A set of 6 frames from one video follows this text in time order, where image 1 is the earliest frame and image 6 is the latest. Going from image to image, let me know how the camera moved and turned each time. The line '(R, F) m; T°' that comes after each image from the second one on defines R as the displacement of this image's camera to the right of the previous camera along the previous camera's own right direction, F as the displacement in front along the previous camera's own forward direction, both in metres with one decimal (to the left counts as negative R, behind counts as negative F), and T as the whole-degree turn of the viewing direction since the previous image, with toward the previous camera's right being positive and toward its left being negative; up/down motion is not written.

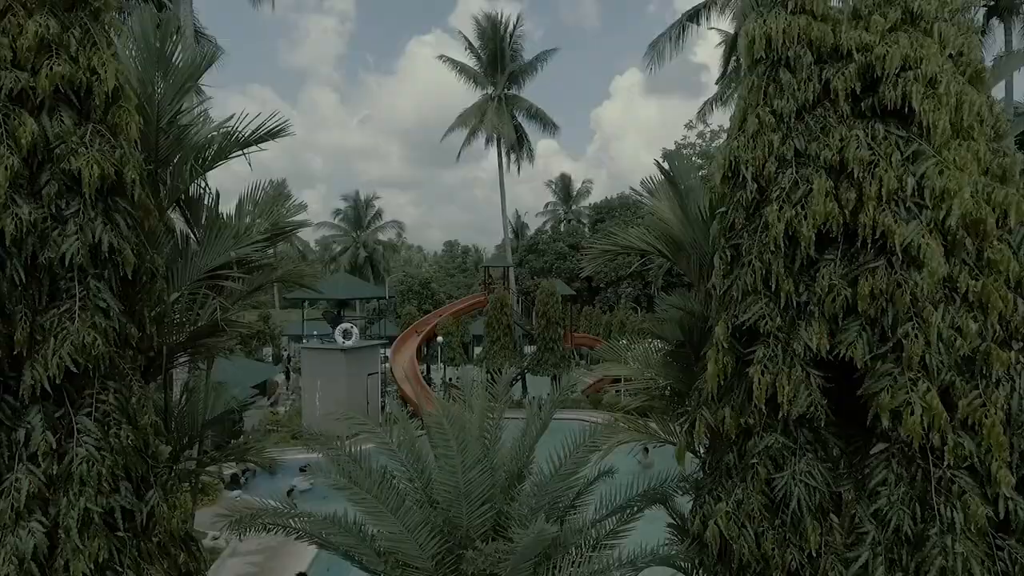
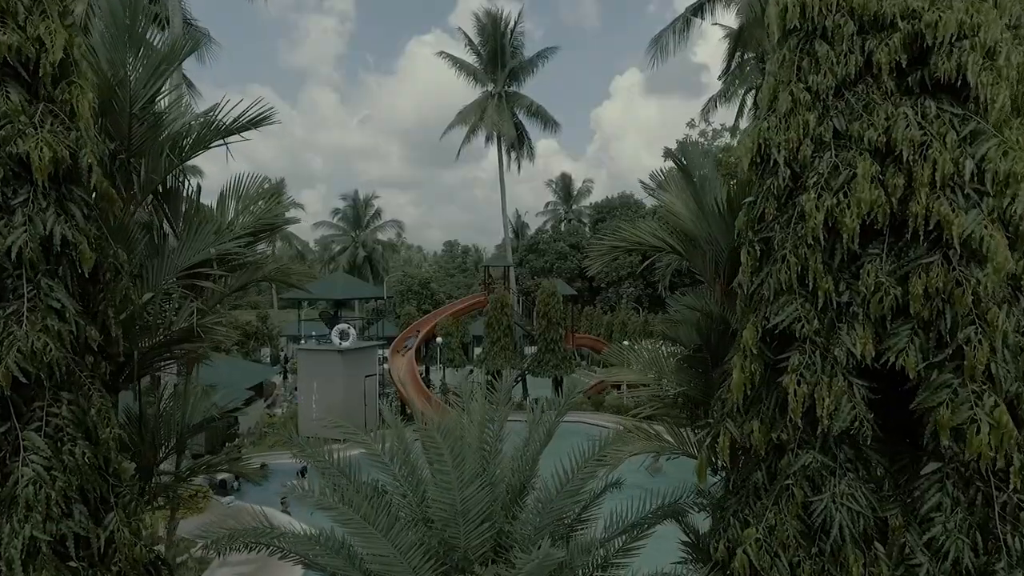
(0.0, +0.3) m; 0°
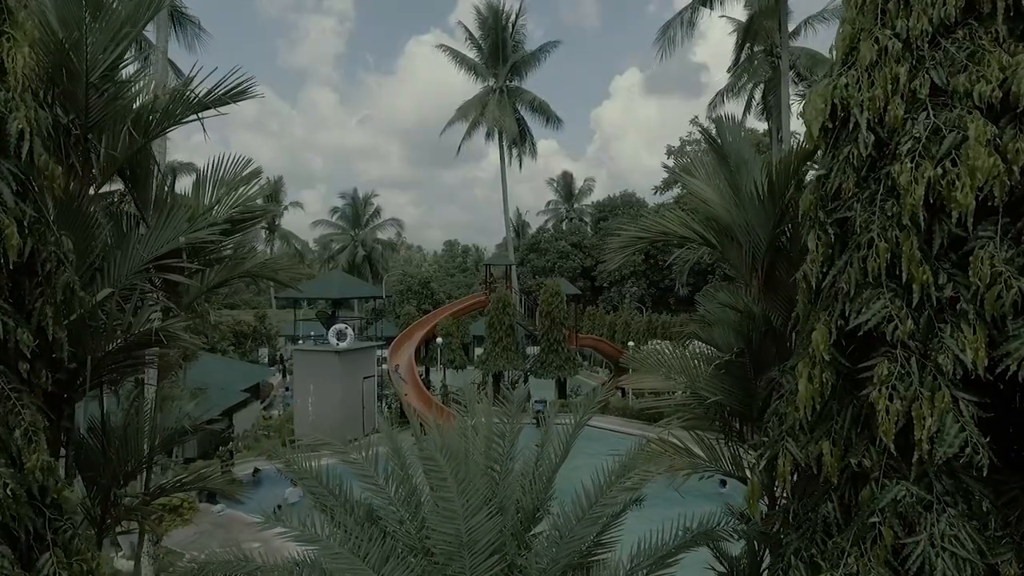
(-0.1, +0.5) m; 0°
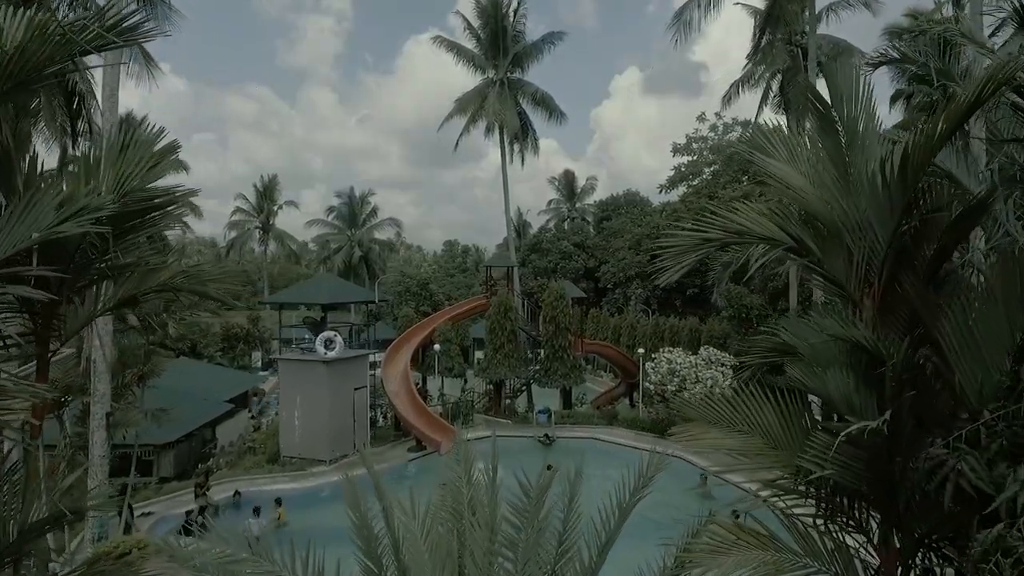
(-0.1, +1.1) m; 0°
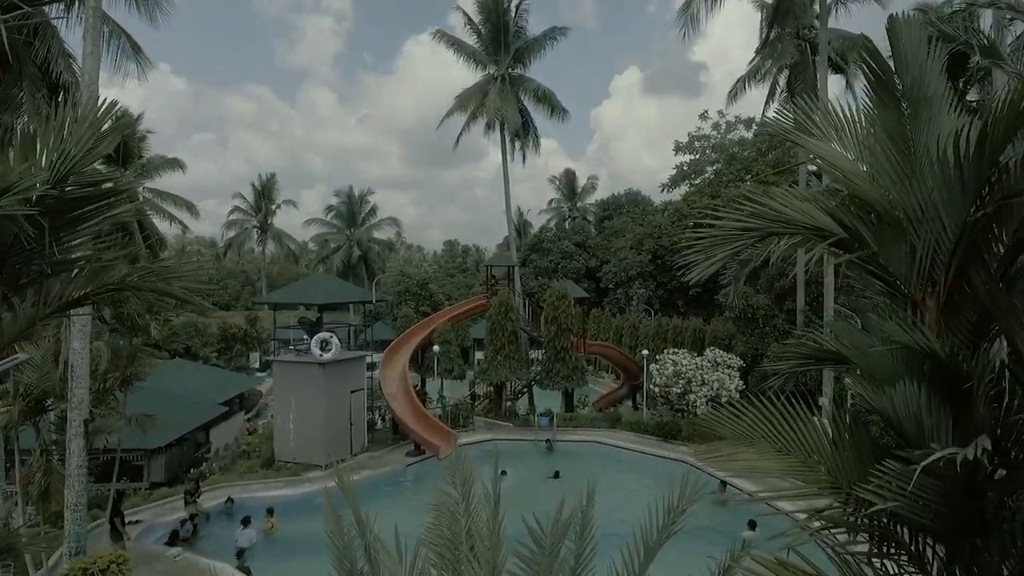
(0.0, +0.4) m; 0°
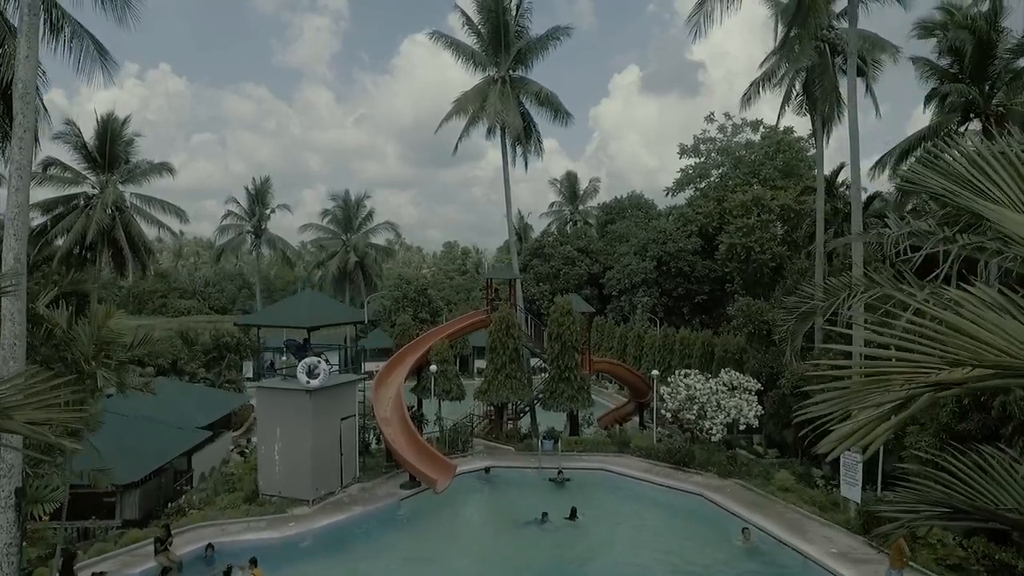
(-0.1, +1.0) m; 0°
